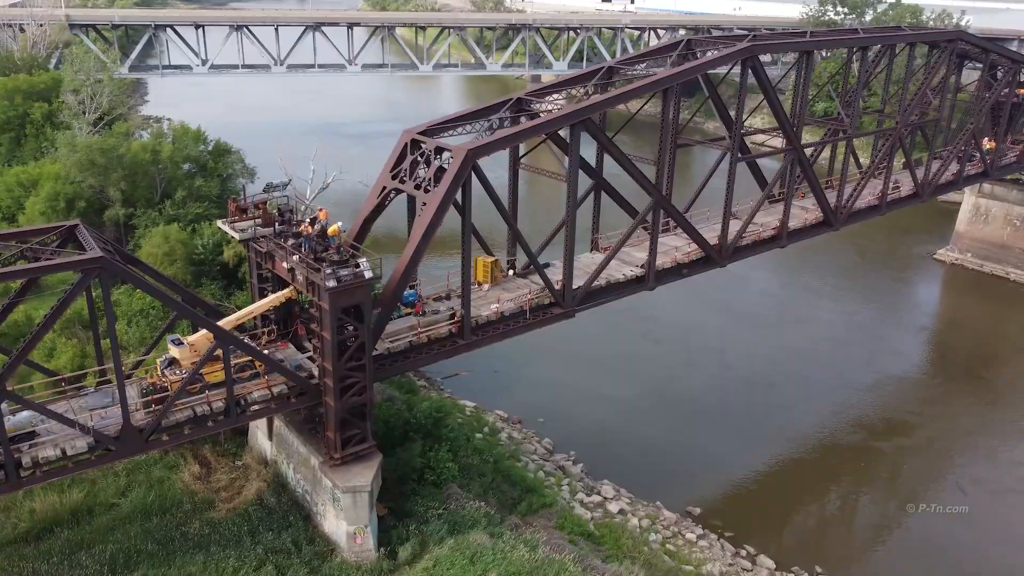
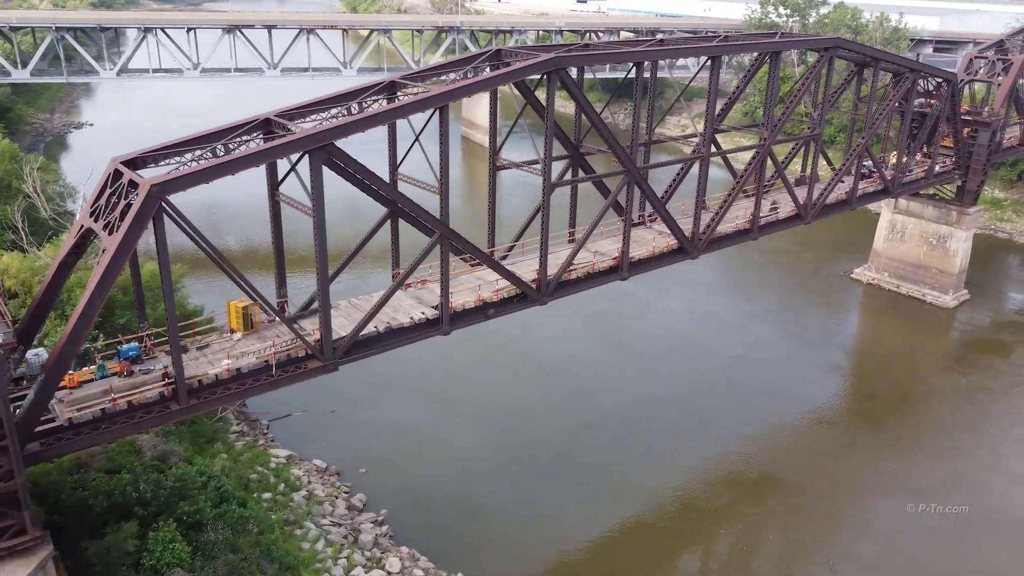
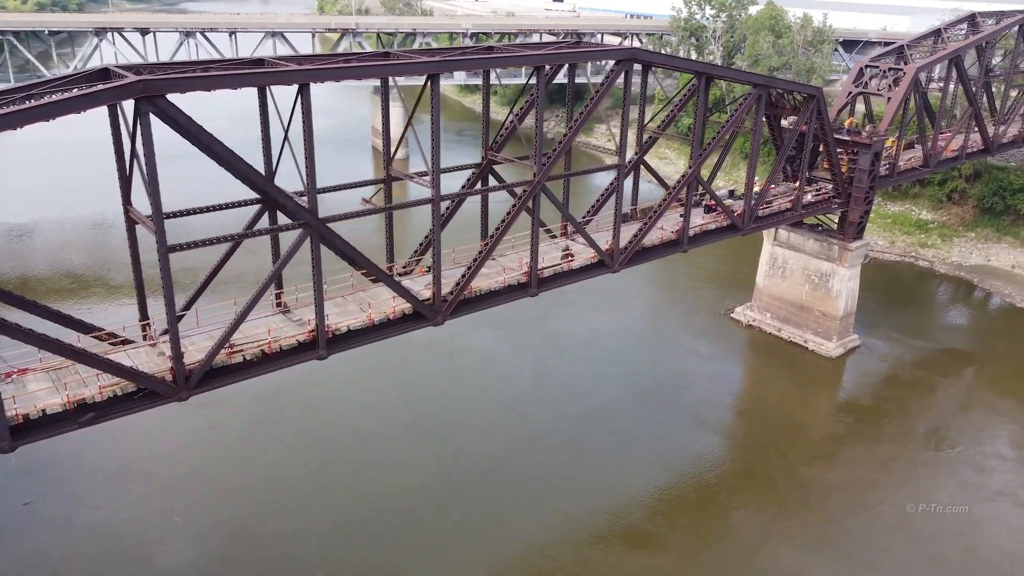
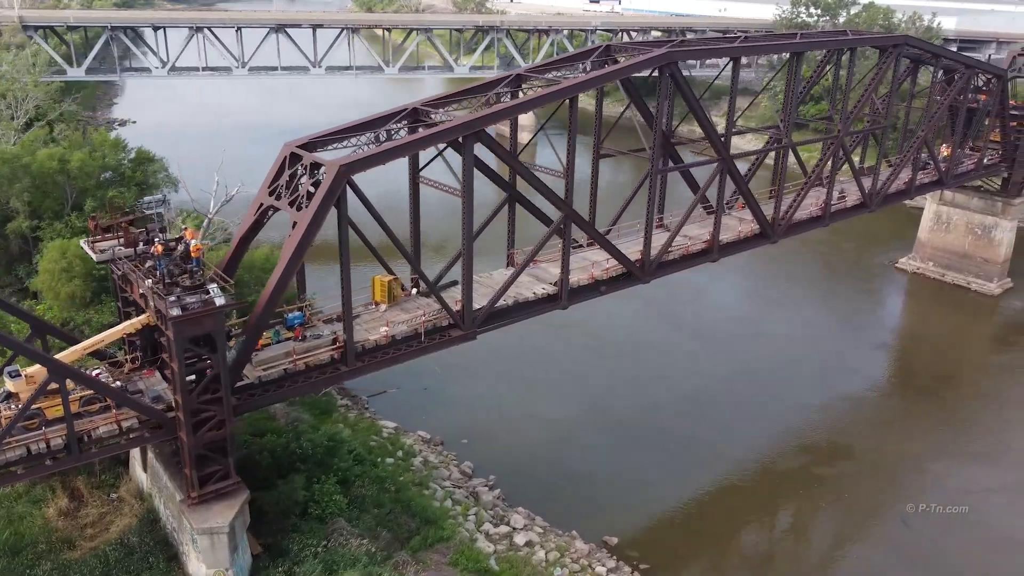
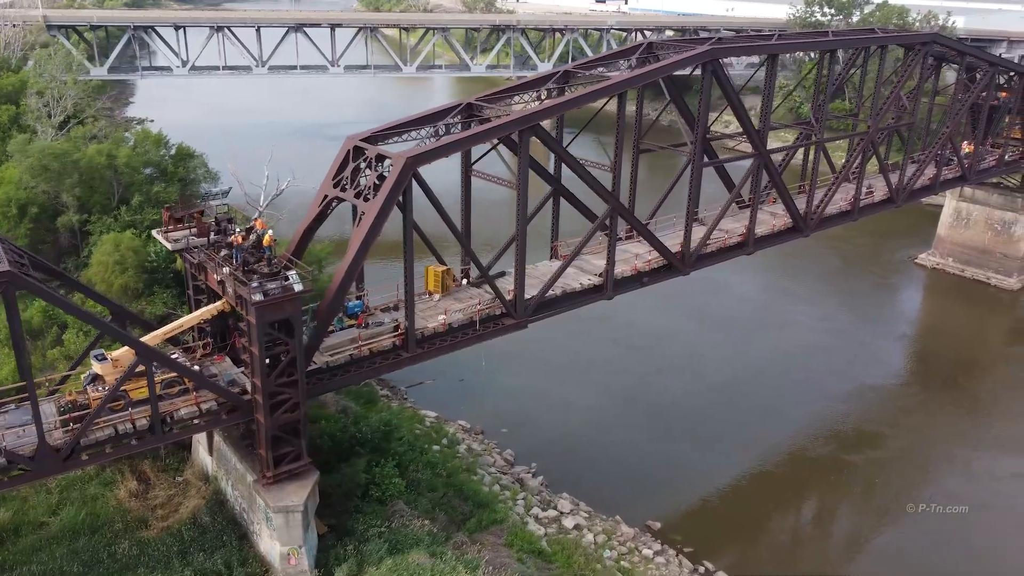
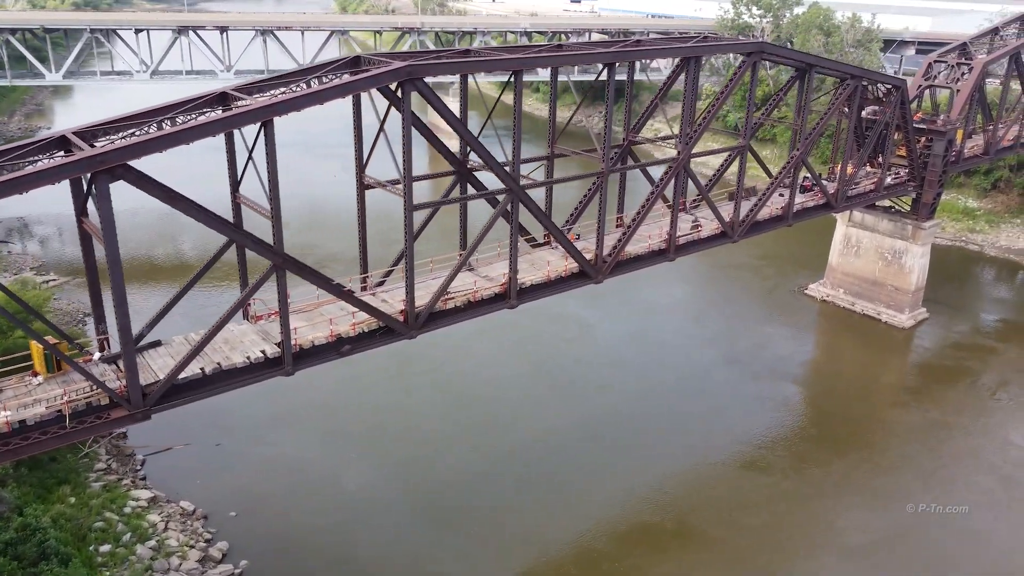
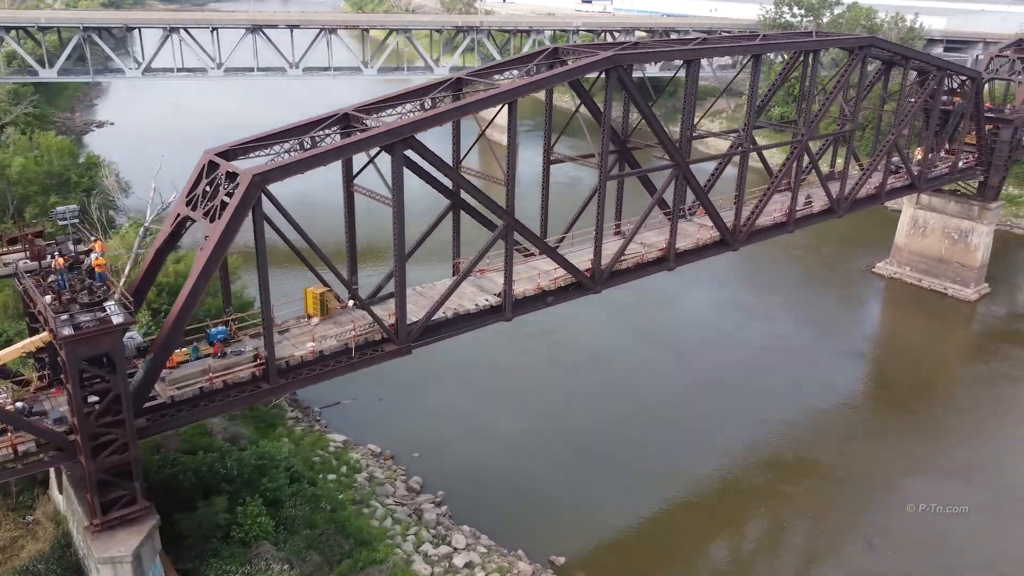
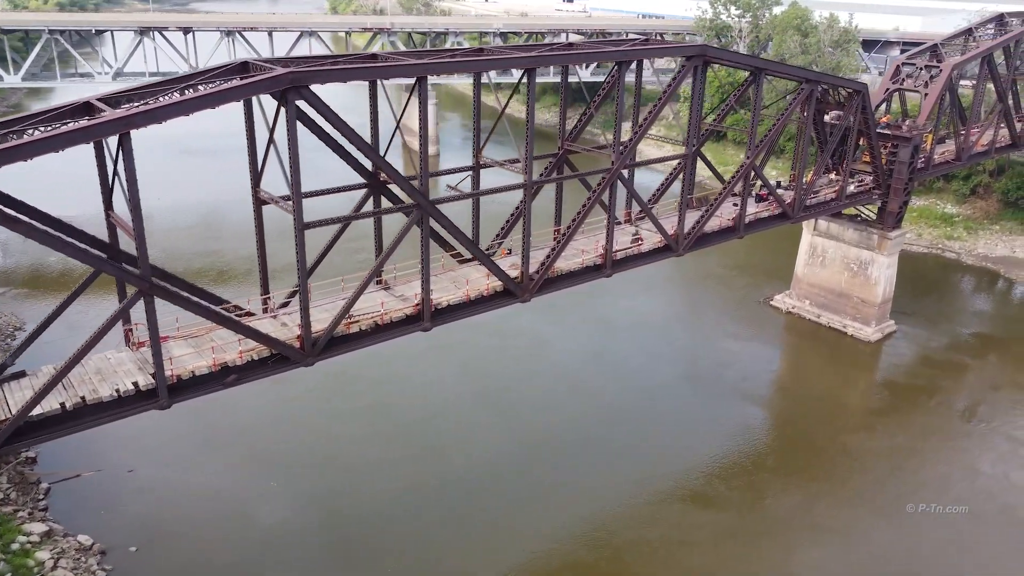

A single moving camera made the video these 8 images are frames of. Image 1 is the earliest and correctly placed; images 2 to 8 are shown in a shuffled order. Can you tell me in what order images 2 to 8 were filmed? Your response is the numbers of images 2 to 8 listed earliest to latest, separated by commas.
5, 4, 7, 2, 6, 8, 3
